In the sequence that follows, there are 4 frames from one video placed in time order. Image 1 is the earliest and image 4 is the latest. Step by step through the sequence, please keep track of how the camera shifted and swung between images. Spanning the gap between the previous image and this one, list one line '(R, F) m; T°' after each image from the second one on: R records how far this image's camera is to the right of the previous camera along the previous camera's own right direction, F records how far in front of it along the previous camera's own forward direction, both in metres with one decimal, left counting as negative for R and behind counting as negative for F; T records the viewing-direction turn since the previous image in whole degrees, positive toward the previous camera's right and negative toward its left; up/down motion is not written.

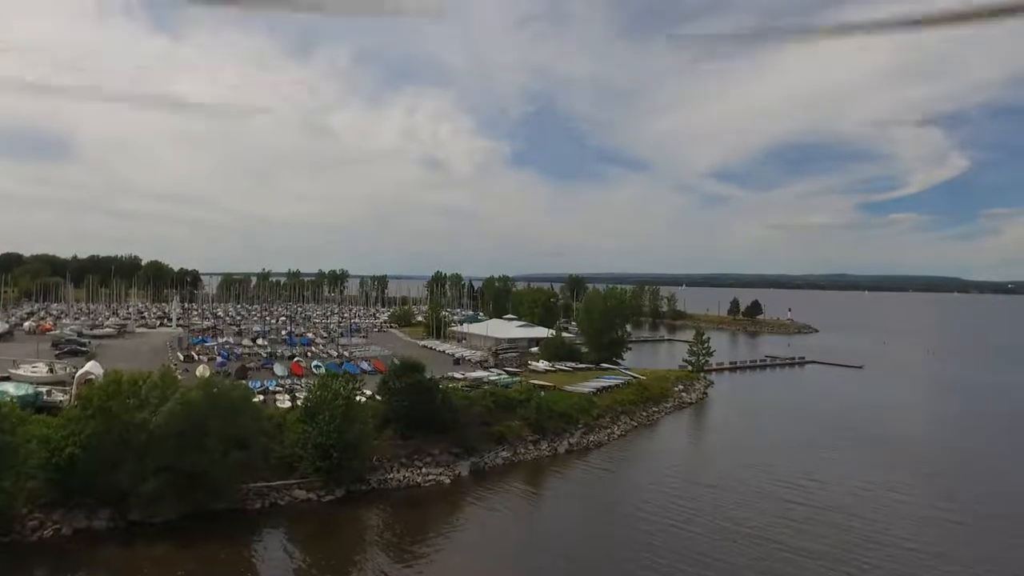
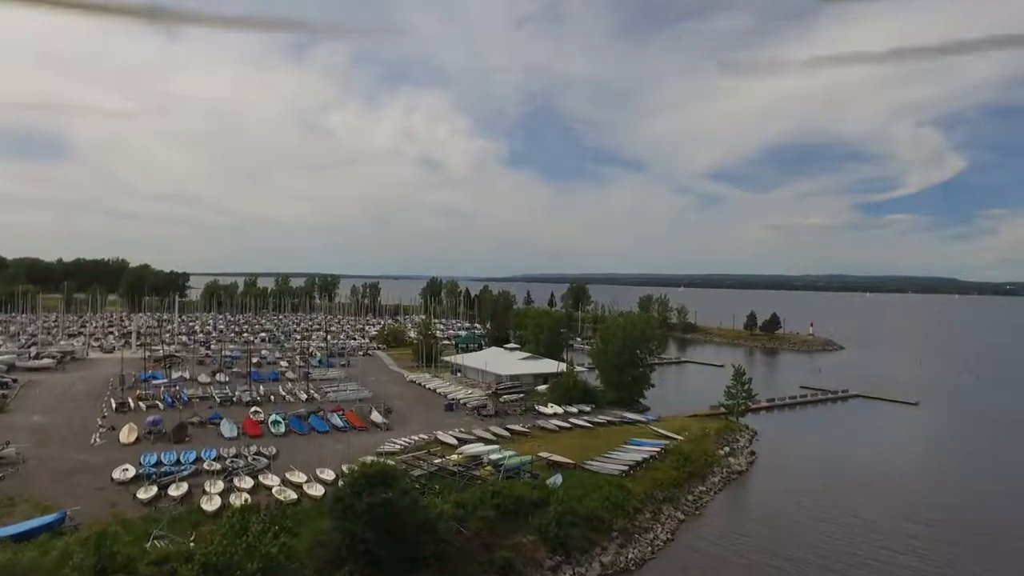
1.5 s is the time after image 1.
(-0.4, +7.9) m; 0°
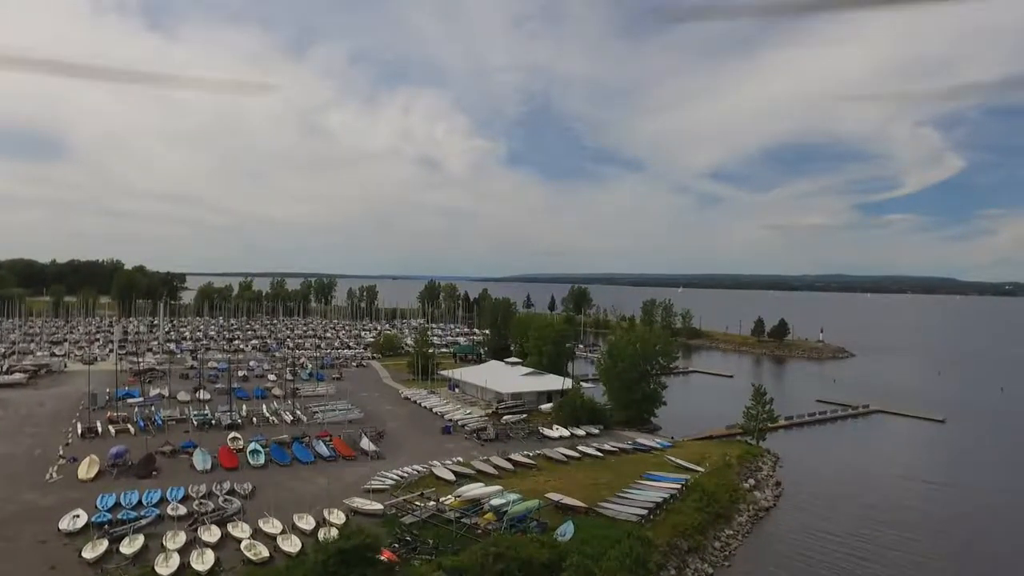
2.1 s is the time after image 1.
(-0.2, +3.1) m; 0°
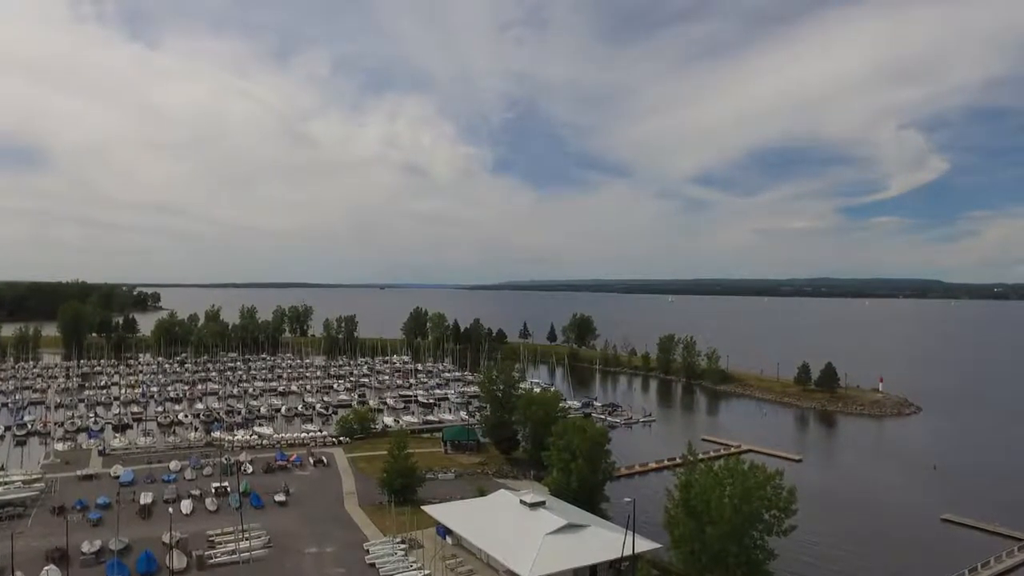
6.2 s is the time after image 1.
(-1.4, +15.6) m; +1°
